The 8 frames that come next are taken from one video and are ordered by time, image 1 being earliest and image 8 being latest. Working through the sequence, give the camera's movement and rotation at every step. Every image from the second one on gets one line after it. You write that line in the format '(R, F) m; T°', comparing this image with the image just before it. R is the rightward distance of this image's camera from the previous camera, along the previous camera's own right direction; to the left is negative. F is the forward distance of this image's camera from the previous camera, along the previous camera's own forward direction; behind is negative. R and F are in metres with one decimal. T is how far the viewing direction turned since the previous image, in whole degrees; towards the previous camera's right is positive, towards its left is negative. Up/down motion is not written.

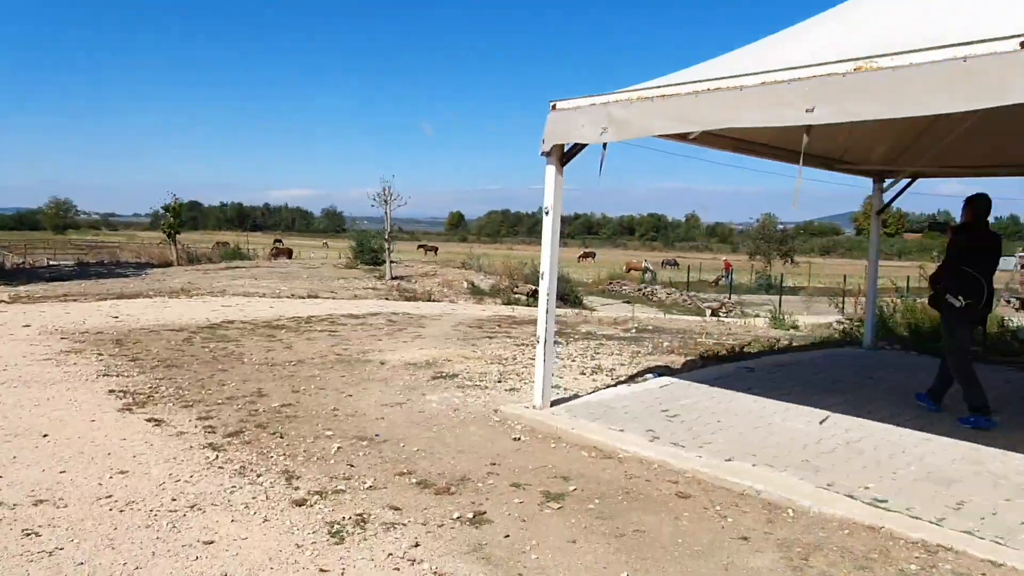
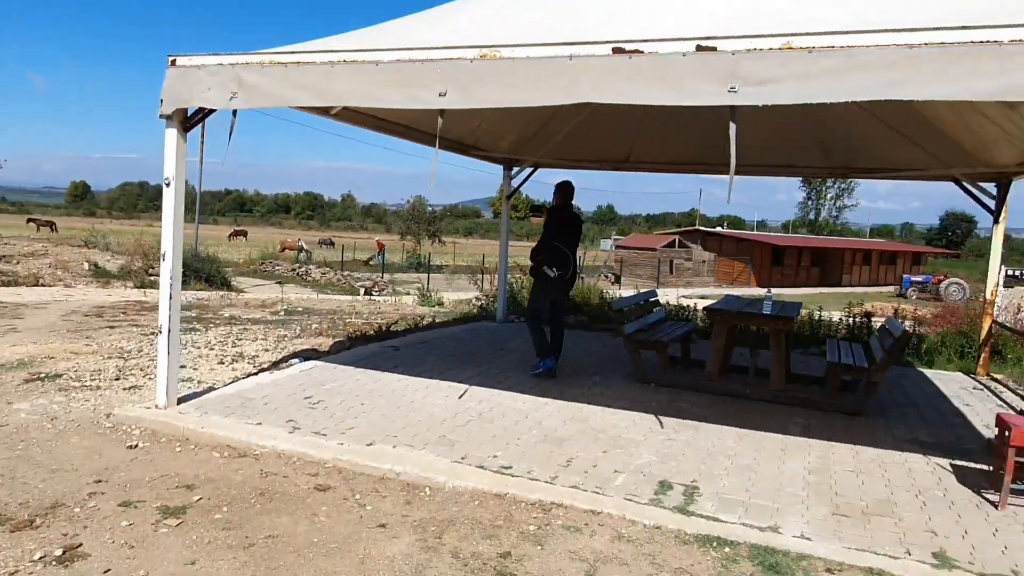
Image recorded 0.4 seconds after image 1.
(+0.1, +0.1) m; +27°
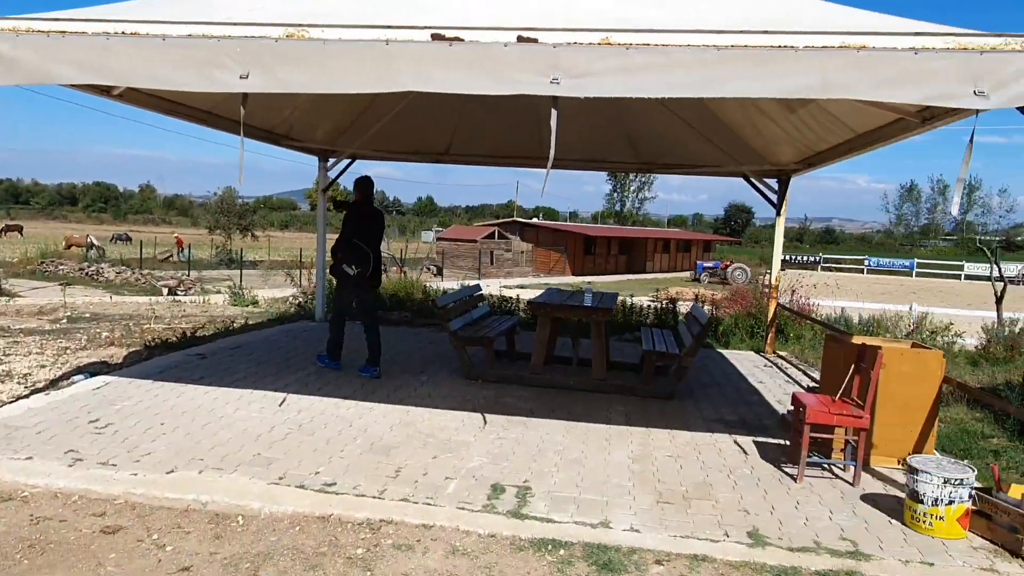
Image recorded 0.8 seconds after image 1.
(0.0, +0.2) m; +14°
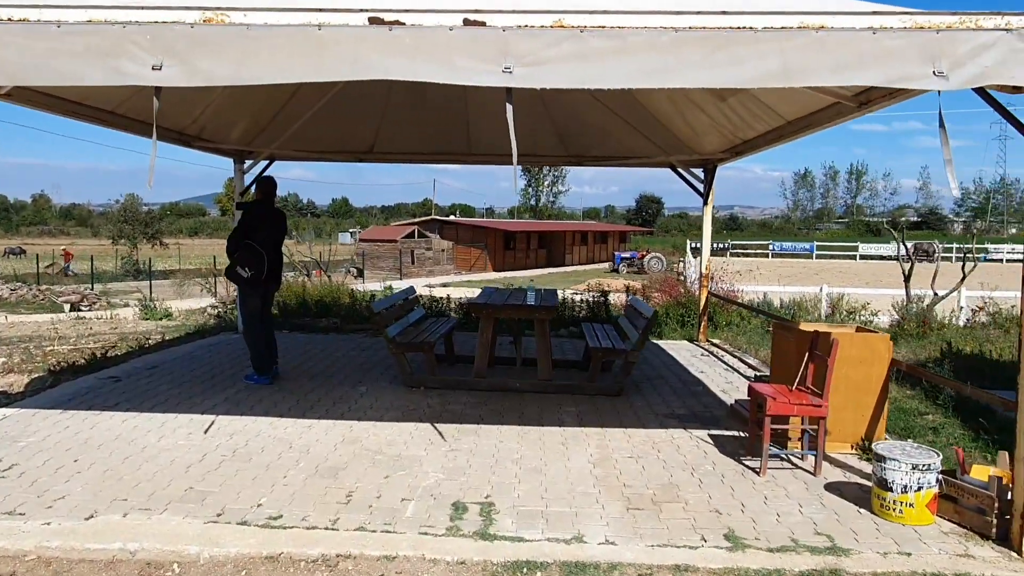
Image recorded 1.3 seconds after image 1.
(-0.2, +0.2) m; +6°
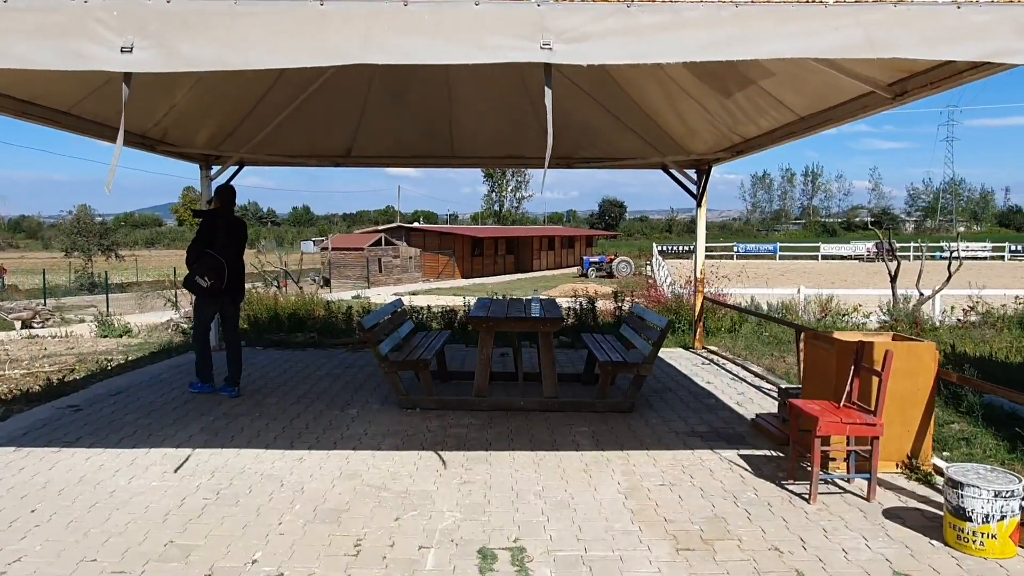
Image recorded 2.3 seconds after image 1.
(-0.3, +0.5) m; +3°
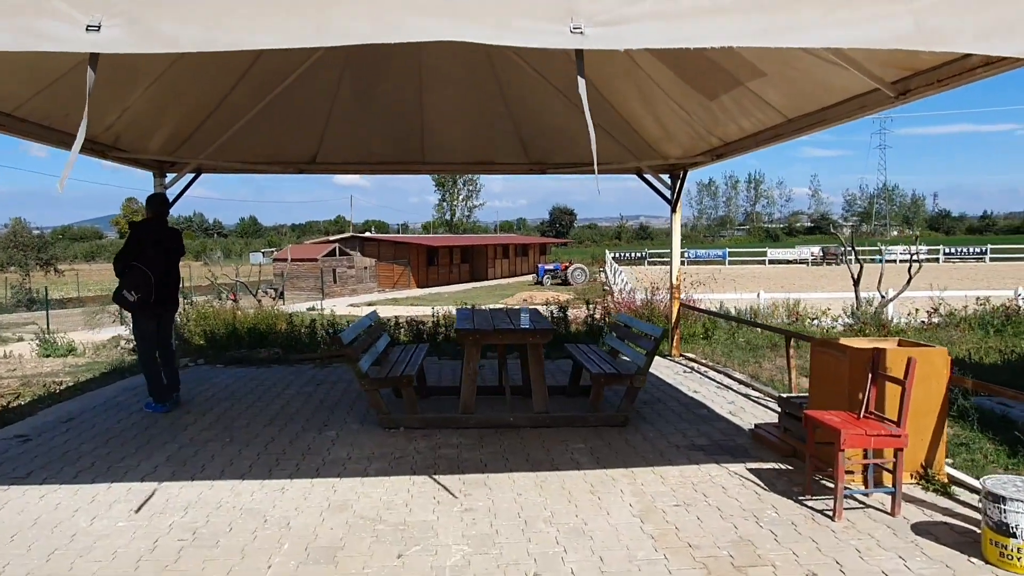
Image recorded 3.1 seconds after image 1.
(-0.3, +0.3) m; +4°
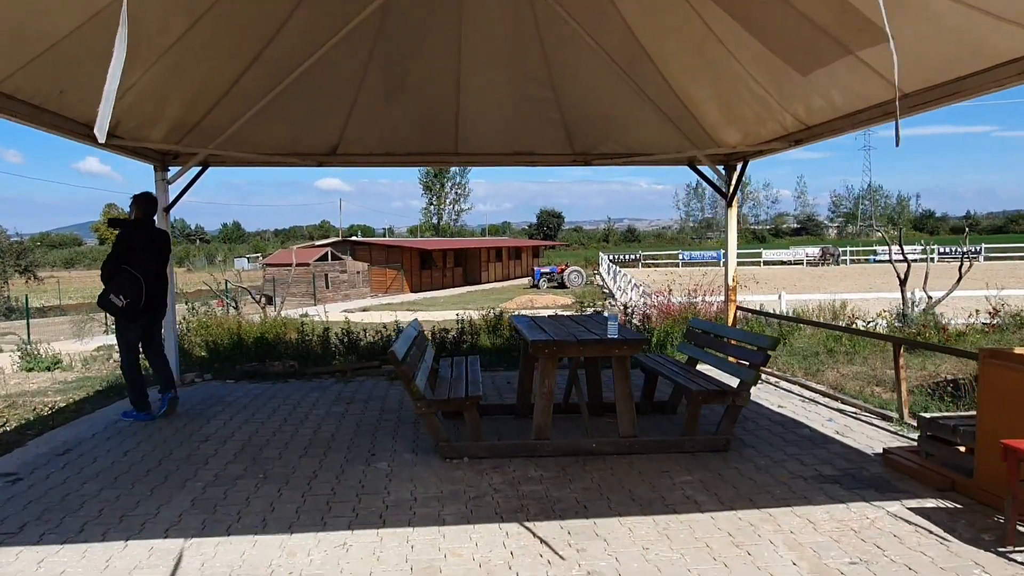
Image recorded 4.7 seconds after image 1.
(-0.6, +0.8) m; +1°
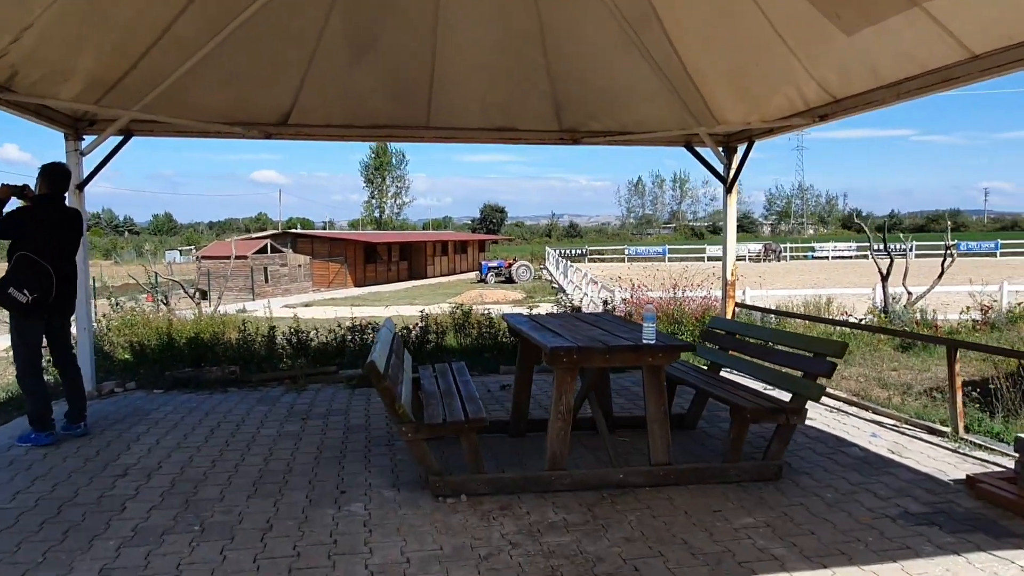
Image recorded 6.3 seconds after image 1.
(-0.3, +1.0) m; +4°
